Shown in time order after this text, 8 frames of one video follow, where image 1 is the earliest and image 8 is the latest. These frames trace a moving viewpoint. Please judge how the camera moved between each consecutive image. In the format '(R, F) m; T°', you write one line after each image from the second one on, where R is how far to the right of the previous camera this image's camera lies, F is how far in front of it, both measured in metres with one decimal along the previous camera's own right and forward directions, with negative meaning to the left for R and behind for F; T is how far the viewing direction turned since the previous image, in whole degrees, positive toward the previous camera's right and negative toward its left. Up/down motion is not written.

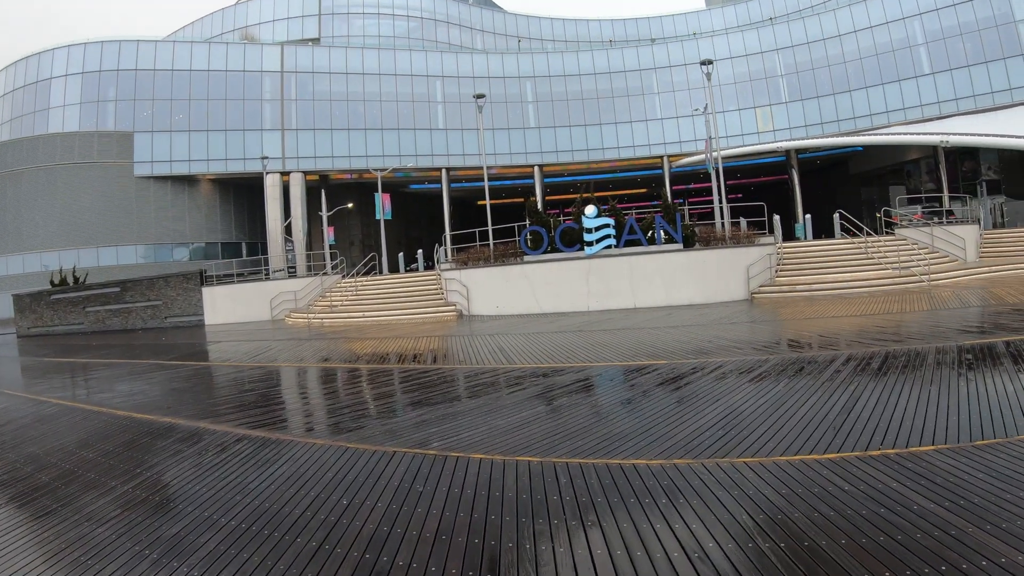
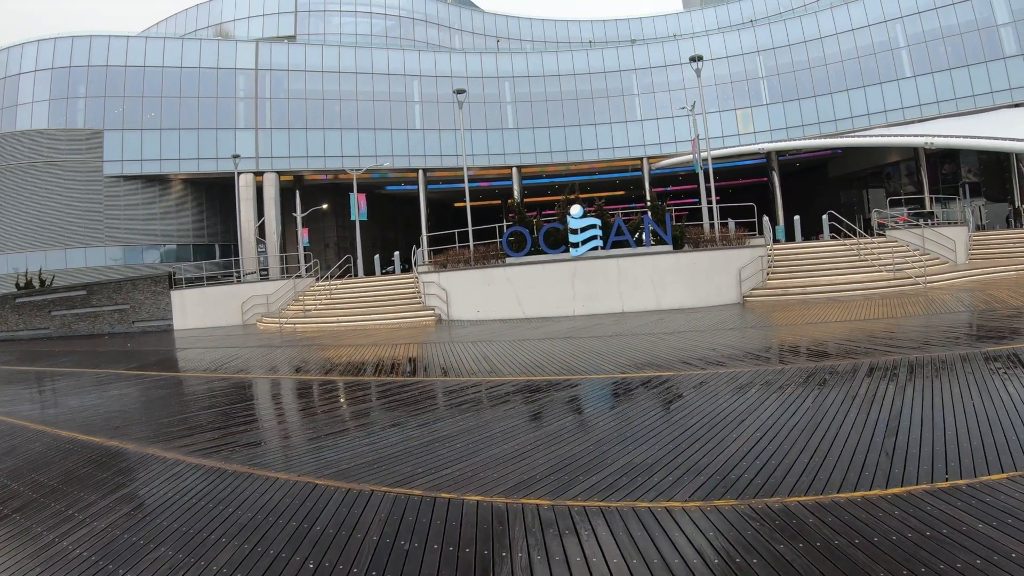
(-0.1, +0.8) m; +2°
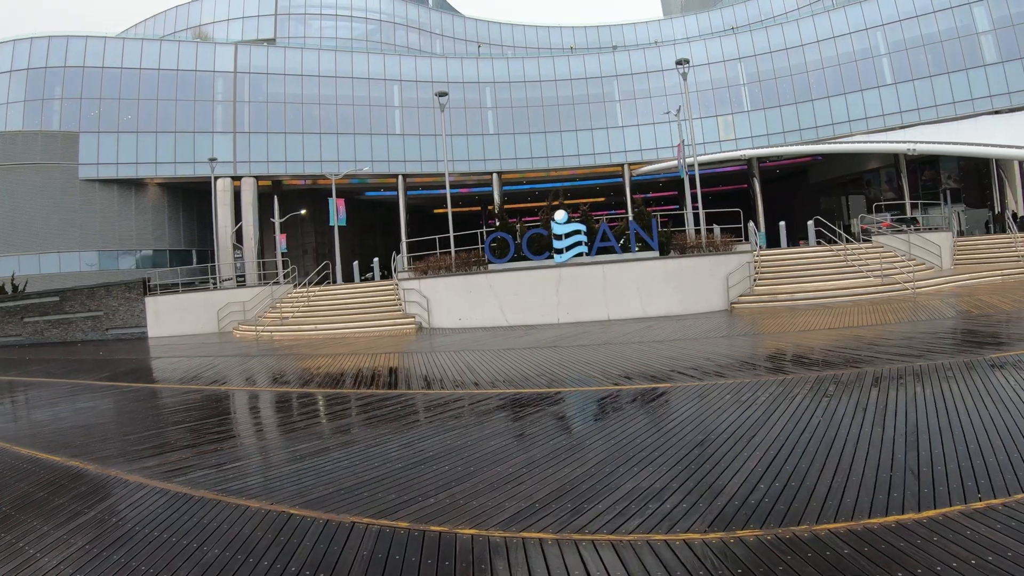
(0.0, +0.5) m; +2°
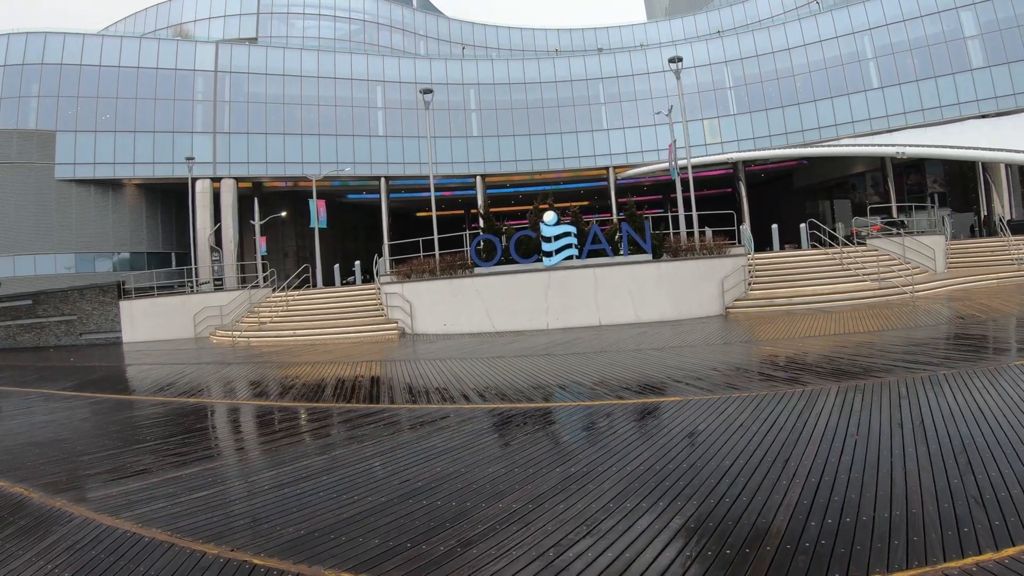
(-0.1, +0.7) m; +2°
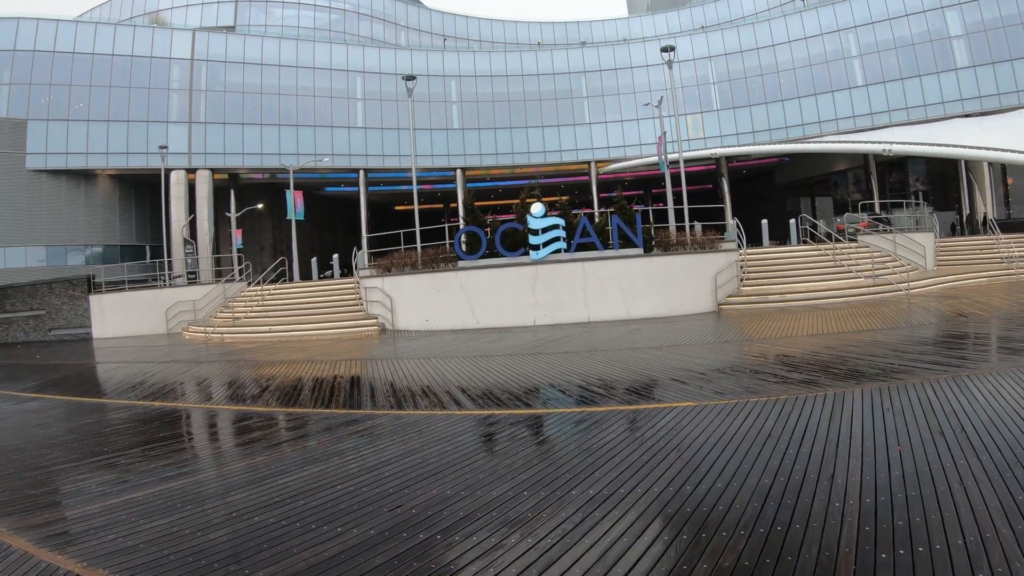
(-0.1, +0.6) m; +2°
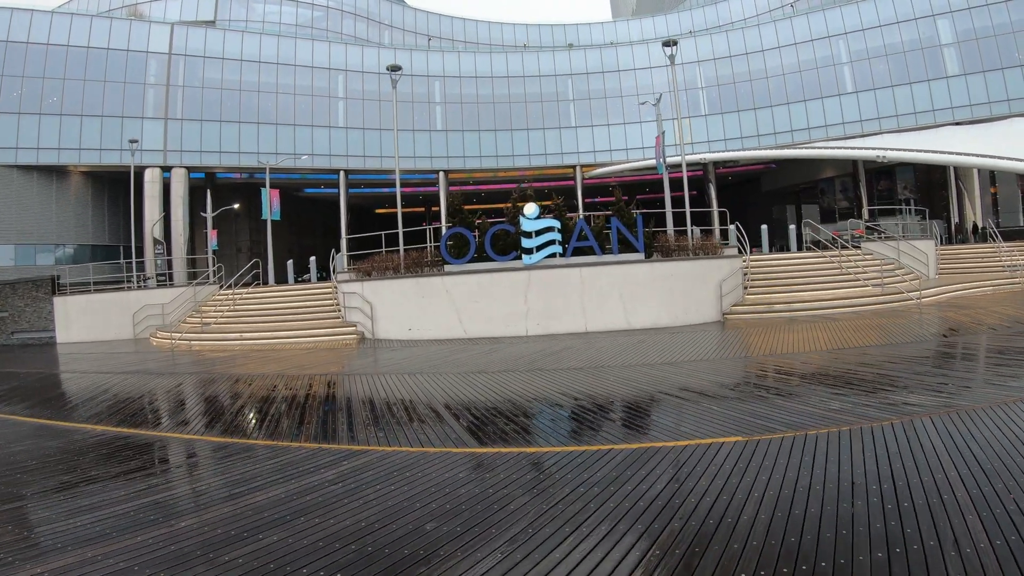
(-0.2, +1.0) m; +2°
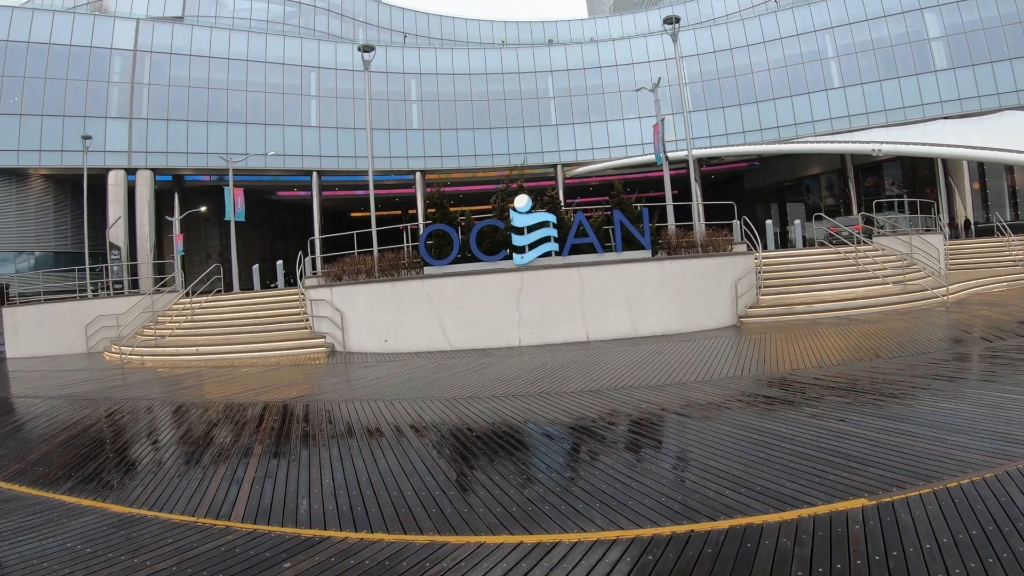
(-0.3, +1.6) m; +2°
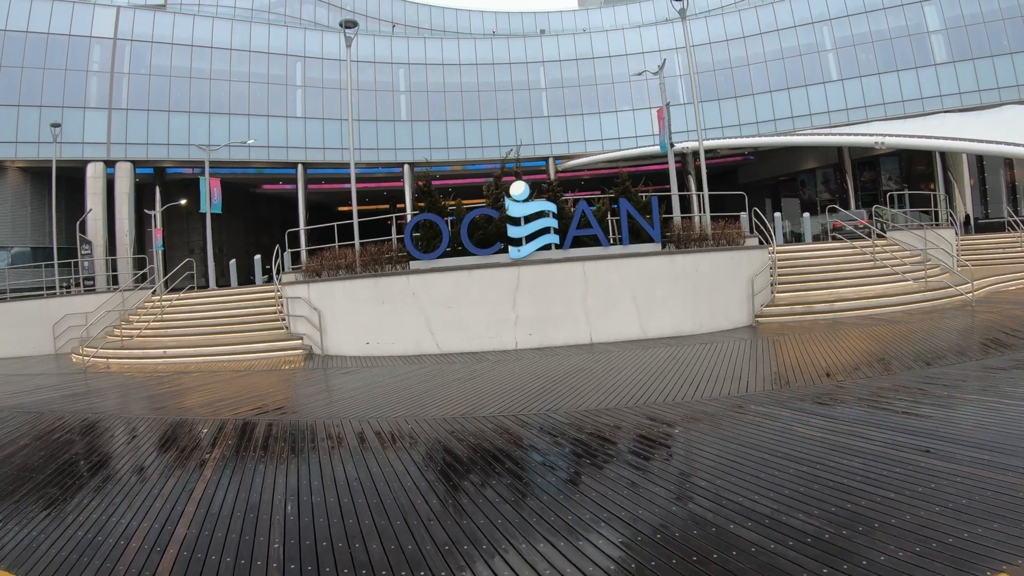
(-0.1, +1.1) m; +1°
